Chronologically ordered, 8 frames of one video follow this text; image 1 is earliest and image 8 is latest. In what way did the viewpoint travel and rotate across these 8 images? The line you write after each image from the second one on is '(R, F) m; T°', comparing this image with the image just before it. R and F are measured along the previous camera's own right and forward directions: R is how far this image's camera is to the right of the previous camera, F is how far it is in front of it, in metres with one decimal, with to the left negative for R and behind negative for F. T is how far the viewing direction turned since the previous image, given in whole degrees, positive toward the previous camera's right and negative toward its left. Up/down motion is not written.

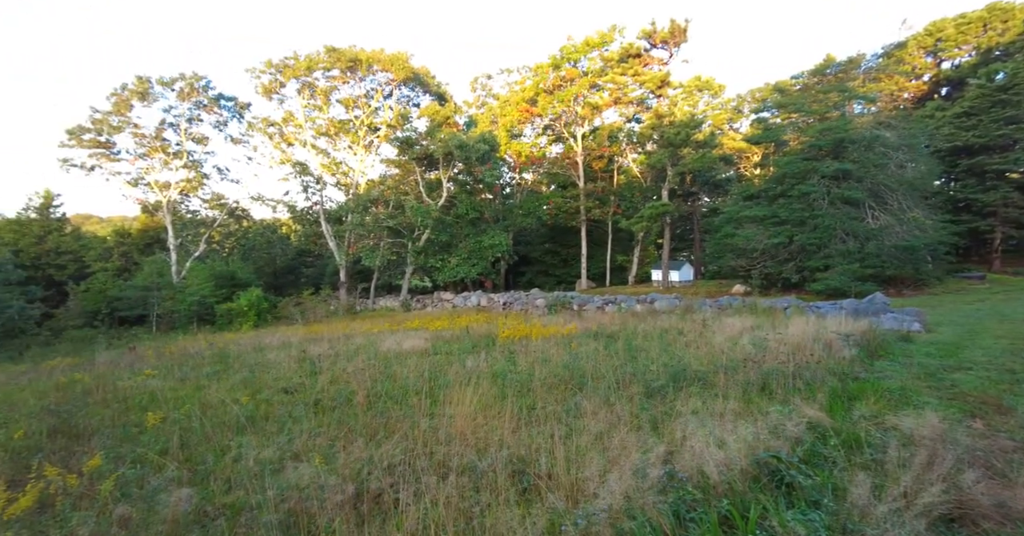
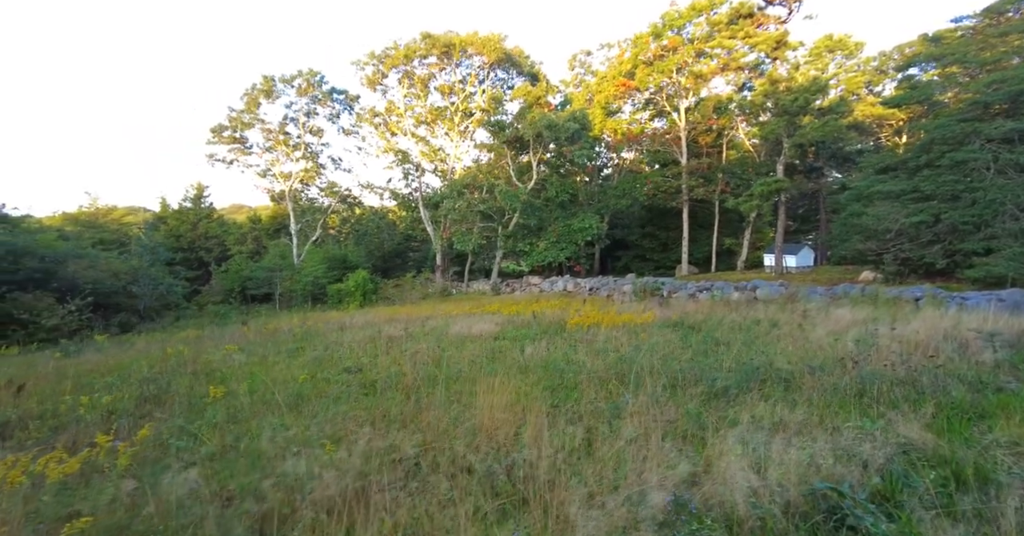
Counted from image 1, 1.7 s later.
(+0.6, +0.6) m; -11°
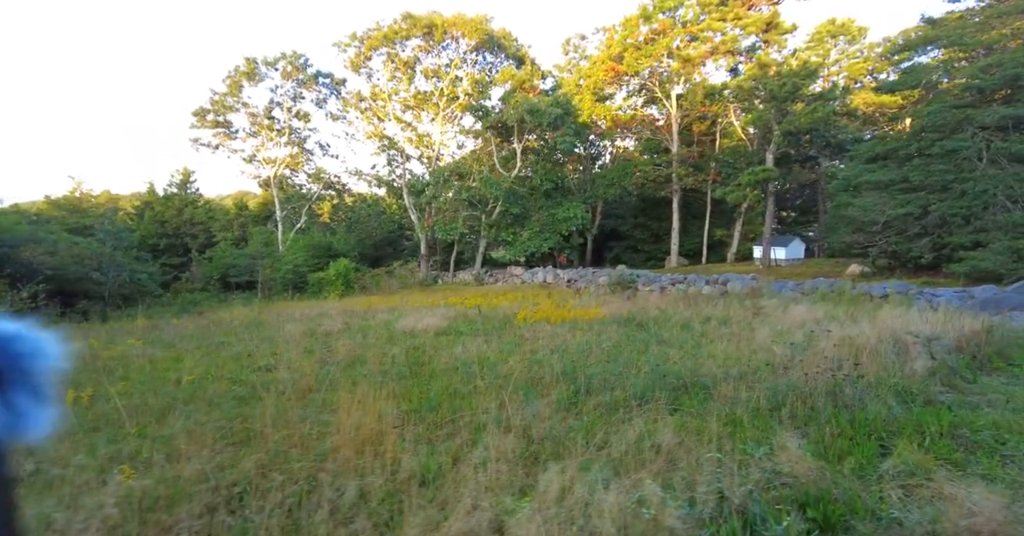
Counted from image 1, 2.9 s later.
(+1.0, +0.5) m; -1°
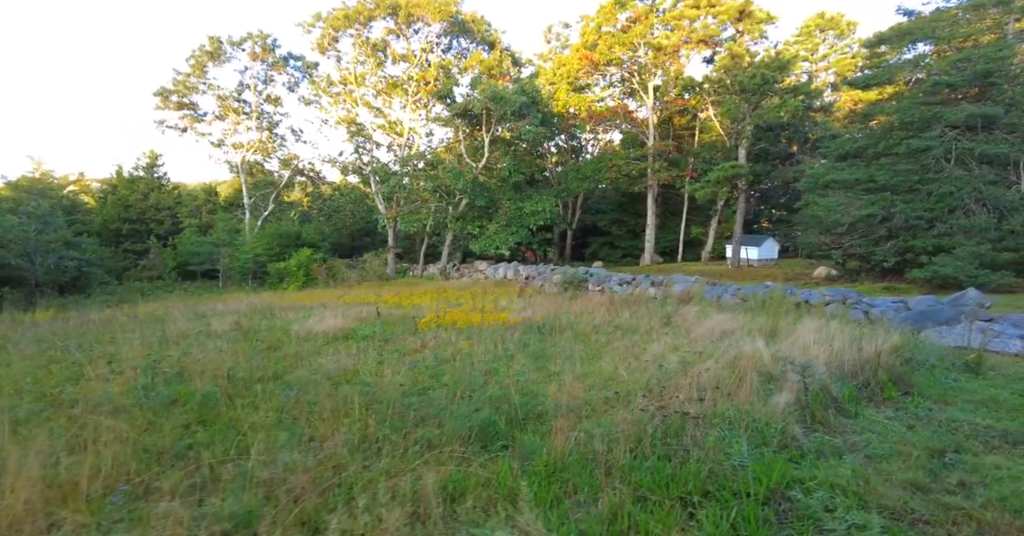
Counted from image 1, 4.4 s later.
(+1.2, +0.7) m; 0°
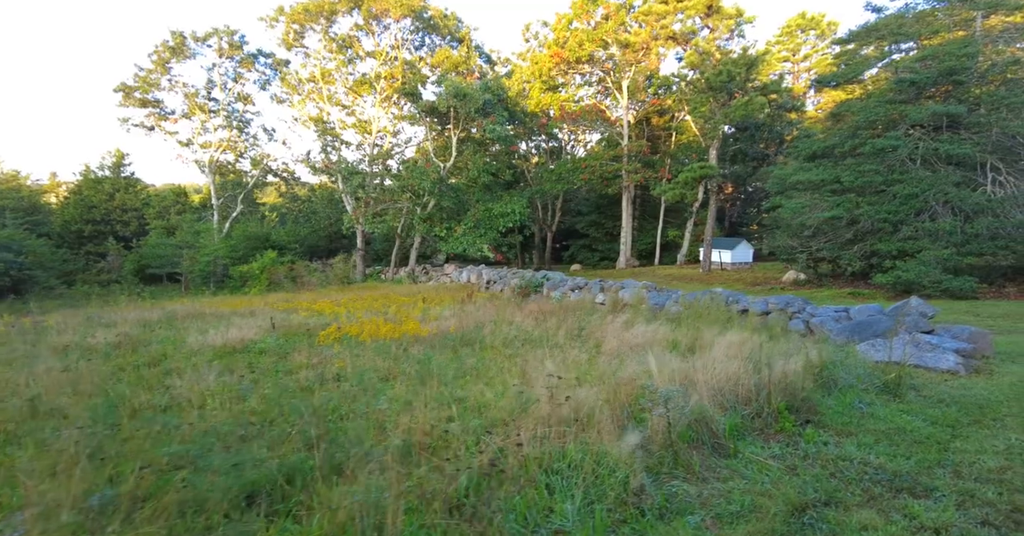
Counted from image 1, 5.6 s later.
(+1.0, +0.6) m; +1°
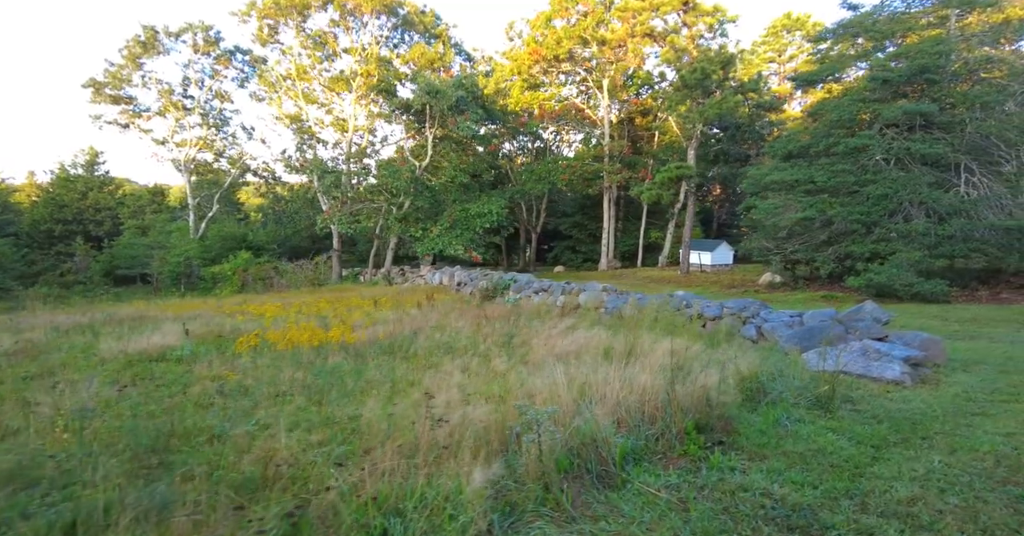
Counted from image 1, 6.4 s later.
(+0.6, +0.4) m; +1°
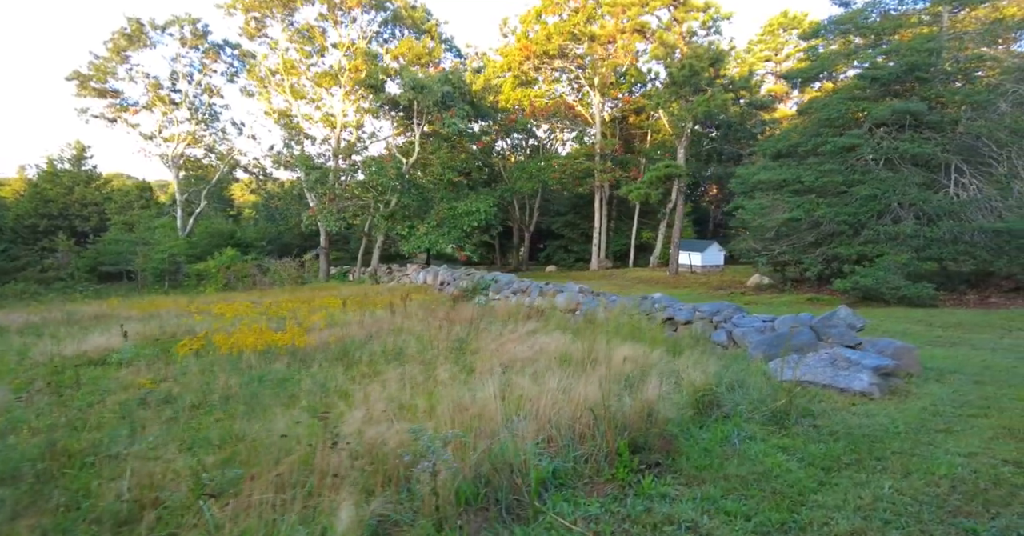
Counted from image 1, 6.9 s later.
(+0.4, +0.3) m; 0°
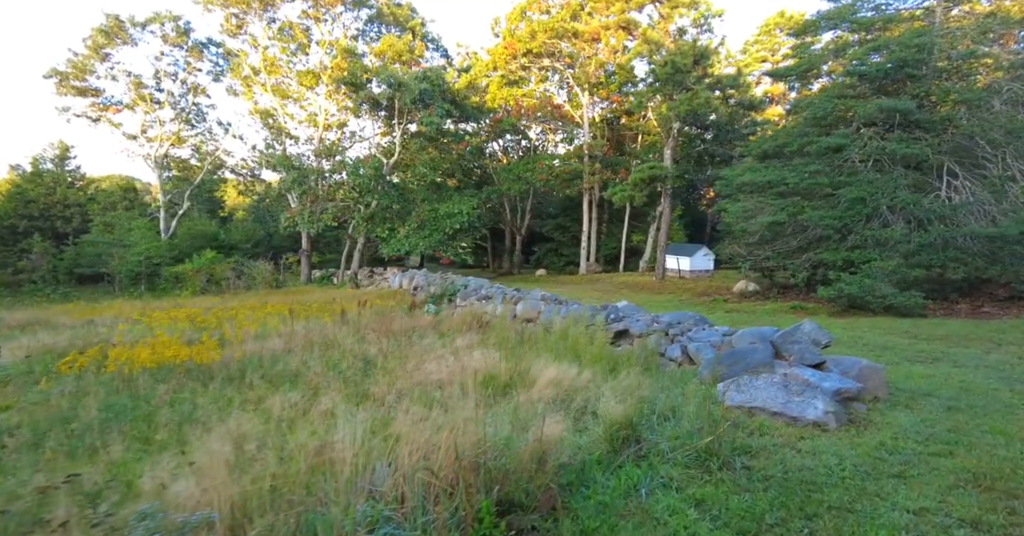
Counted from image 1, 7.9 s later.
(+0.7, +0.6) m; 0°
